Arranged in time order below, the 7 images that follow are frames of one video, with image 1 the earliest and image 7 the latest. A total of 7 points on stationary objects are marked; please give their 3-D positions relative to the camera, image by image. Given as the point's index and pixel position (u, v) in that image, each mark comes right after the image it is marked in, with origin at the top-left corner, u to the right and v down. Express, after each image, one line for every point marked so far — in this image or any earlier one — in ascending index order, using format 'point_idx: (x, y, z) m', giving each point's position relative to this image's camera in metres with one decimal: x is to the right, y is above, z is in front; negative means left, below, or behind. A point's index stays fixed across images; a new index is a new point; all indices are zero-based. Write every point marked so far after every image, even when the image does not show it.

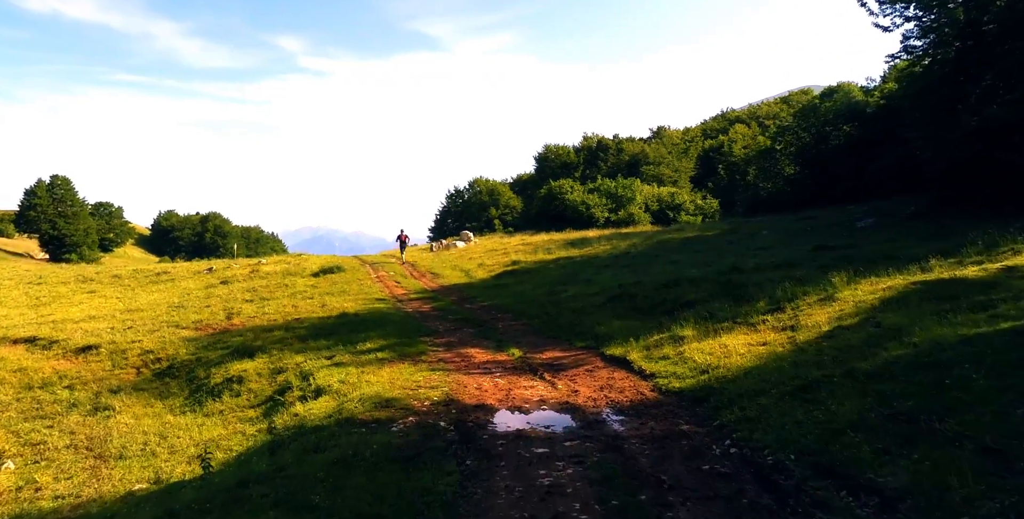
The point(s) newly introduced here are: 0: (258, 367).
0: (-5.3, -2.3, +15.5) m
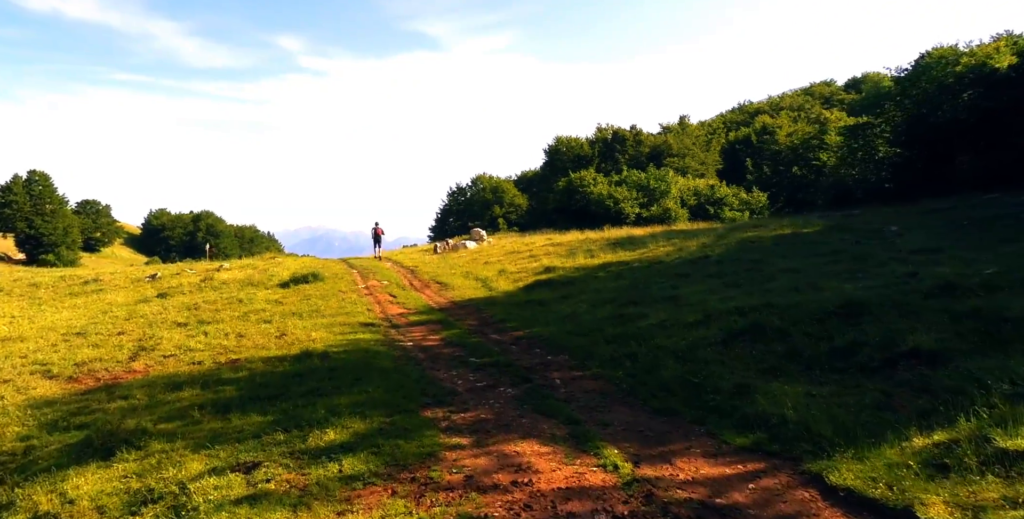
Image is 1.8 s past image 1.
0: (-4.3, -2.5, +7.8) m
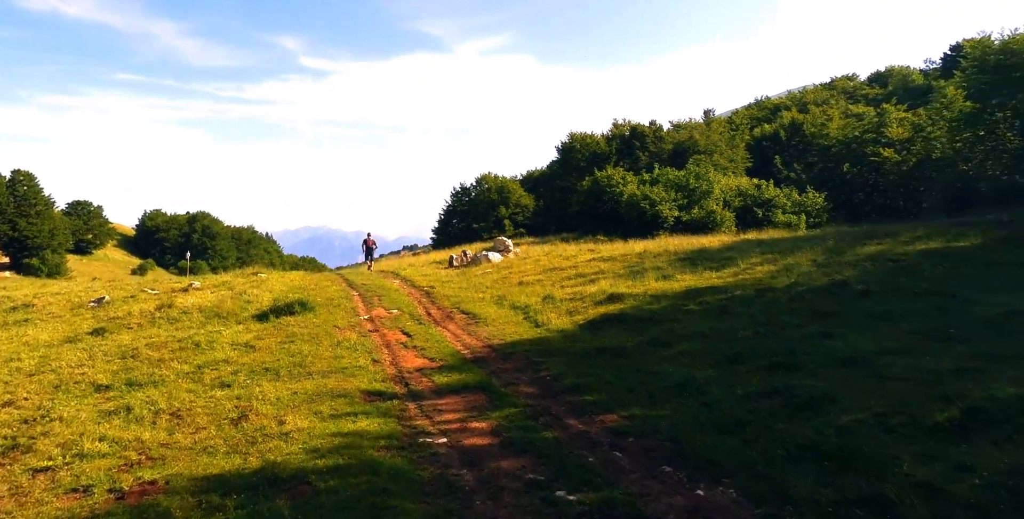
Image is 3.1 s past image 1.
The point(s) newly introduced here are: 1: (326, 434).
0: (-3.0, -3.1, +1.8) m
1: (-2.4, -2.3, +9.7) m
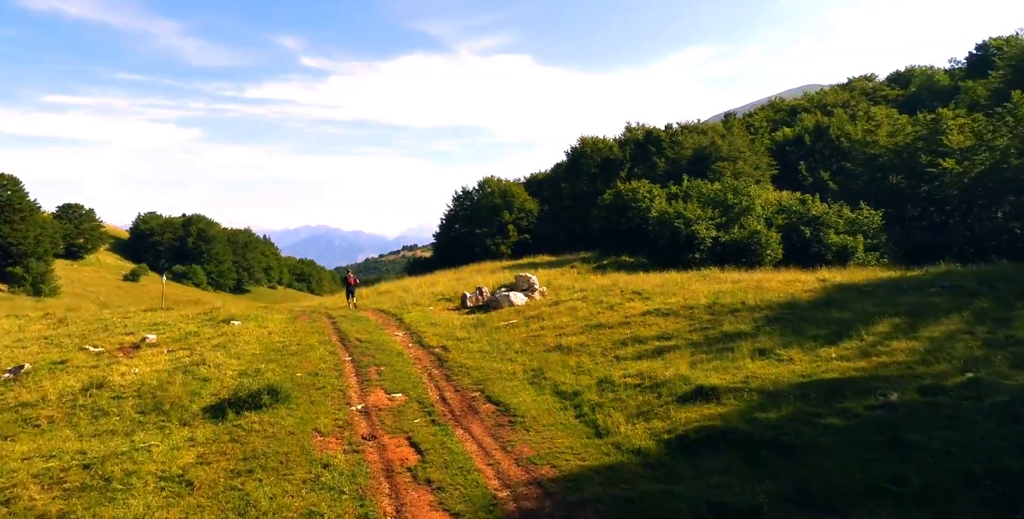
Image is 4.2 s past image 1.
0: (-2.2, -4.4, -3.2) m
1: (-1.6, -3.7, +4.7) m
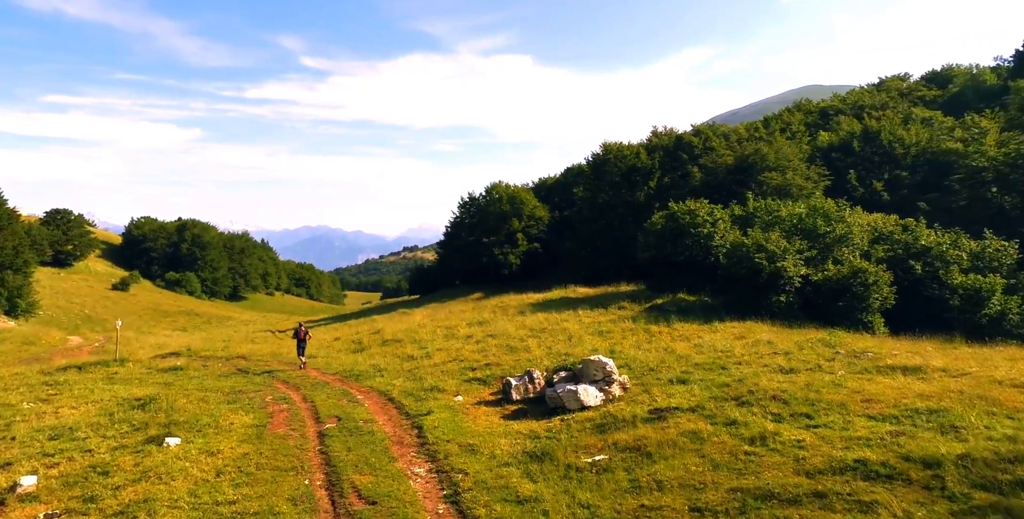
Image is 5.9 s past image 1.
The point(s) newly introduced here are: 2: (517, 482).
0: (-0.6, -6.2, -11.0) m
1: (0.0, -5.5, -3.1) m
2: (+0.1, -3.8, +12.9) m
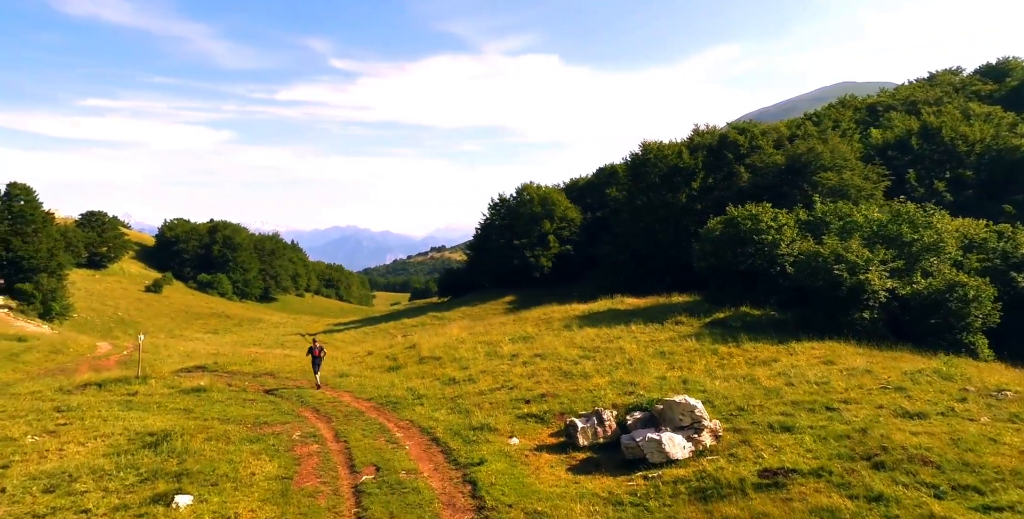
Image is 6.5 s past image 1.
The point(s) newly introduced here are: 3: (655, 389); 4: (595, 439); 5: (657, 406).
0: (-0.3, -6.7, -13.7) m
1: (+0.6, -5.9, -5.9) m
2: (+1.3, -4.3, +10.1) m
3: (+3.9, -3.5, +19.7) m
4: (+1.8, -3.9, +15.8) m
5: (+3.2, -2.9, +15.7) m
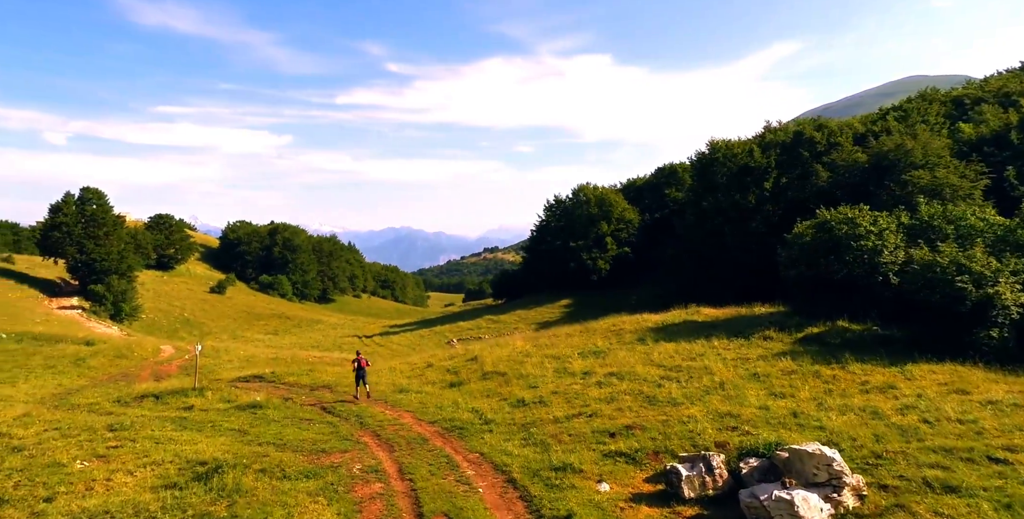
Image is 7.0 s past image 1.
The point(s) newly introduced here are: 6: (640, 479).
0: (-0.7, -7.0, -15.9) m
1: (+0.8, -6.2, -8.2) m
2: (+2.6, -4.6, +7.8) m
3: (+5.8, -3.8, +17.1) m
4: (+3.5, -4.2, +13.4) m
5: (+4.9, -3.2, +13.1) m
6: (+2.6, -4.4, +14.9) m
